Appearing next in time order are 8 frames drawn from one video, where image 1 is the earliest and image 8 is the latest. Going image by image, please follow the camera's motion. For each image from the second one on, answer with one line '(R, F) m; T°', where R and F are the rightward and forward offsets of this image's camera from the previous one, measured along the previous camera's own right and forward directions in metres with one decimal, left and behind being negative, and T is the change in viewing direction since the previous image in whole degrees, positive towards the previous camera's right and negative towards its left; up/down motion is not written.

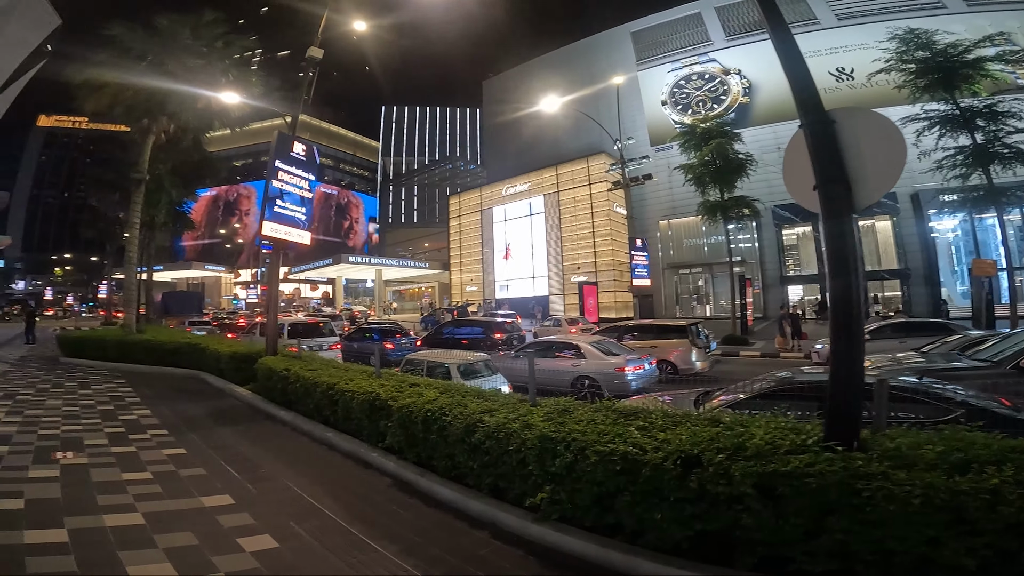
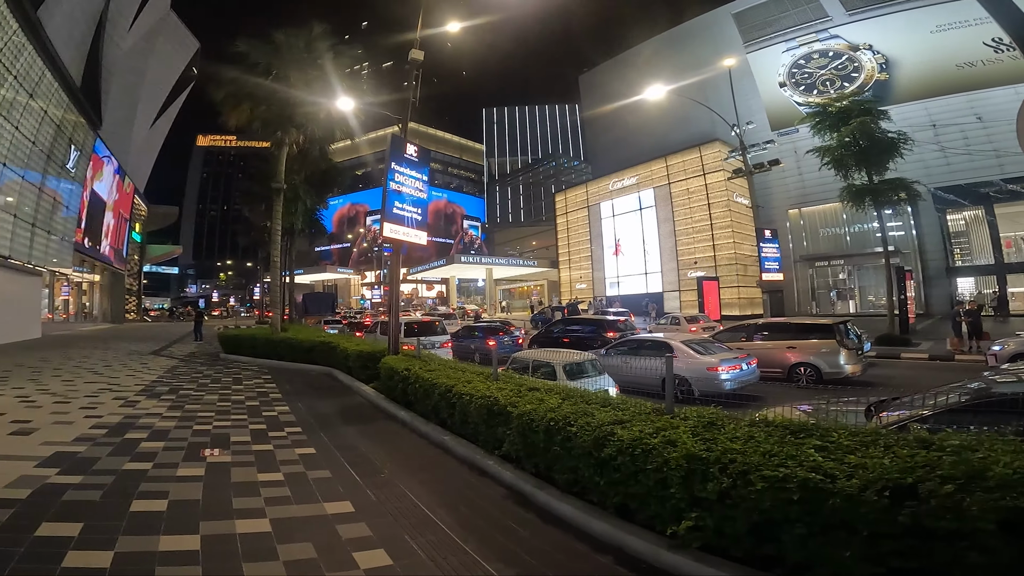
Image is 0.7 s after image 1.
(-0.3, +0.6) m; -12°
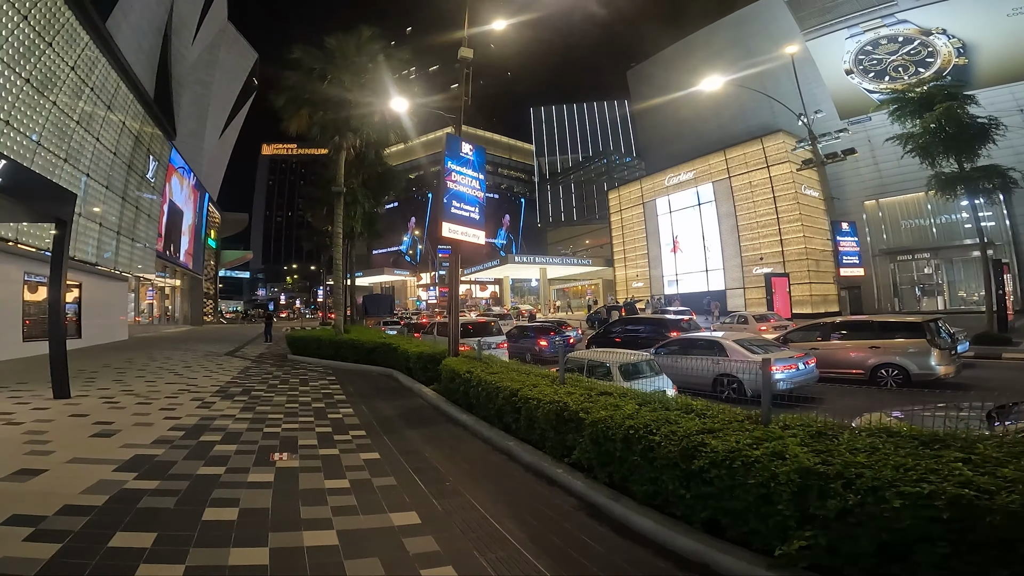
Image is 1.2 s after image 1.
(-0.2, +0.3) m; -6°
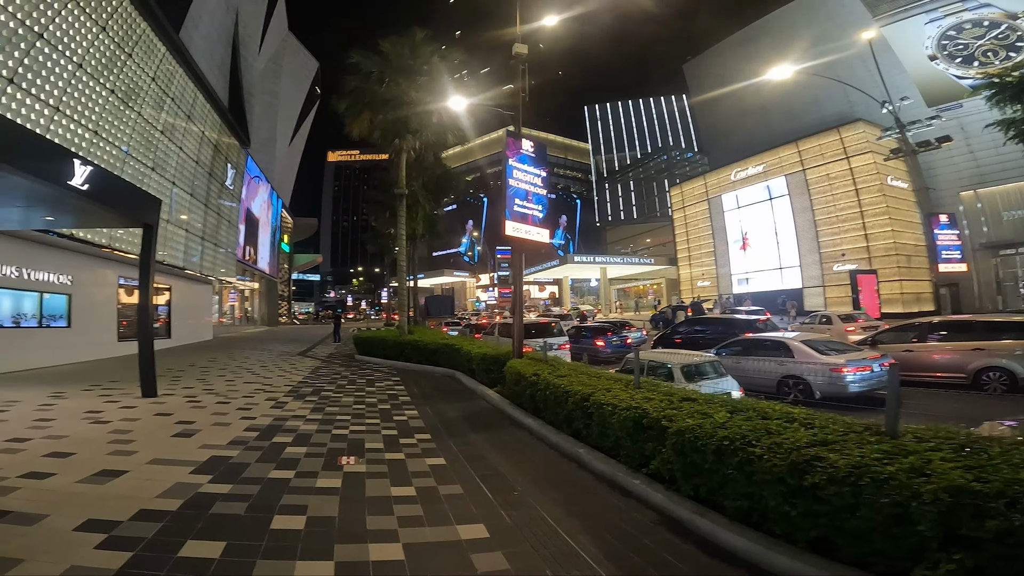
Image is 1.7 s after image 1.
(-0.1, +0.3) m; -7°
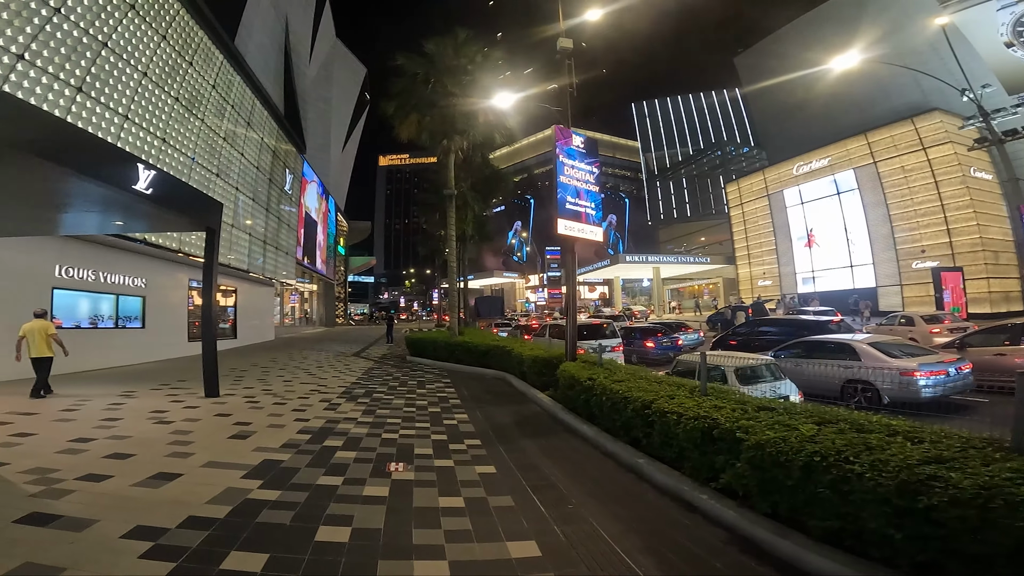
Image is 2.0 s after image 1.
(-0.1, +0.3) m; -6°
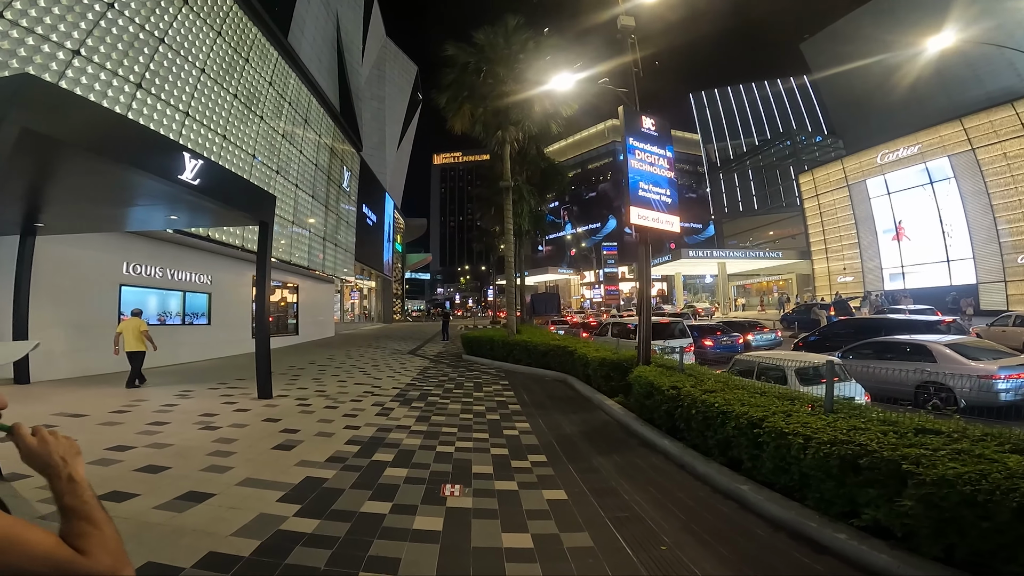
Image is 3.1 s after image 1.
(-0.2, +0.7) m; -6°
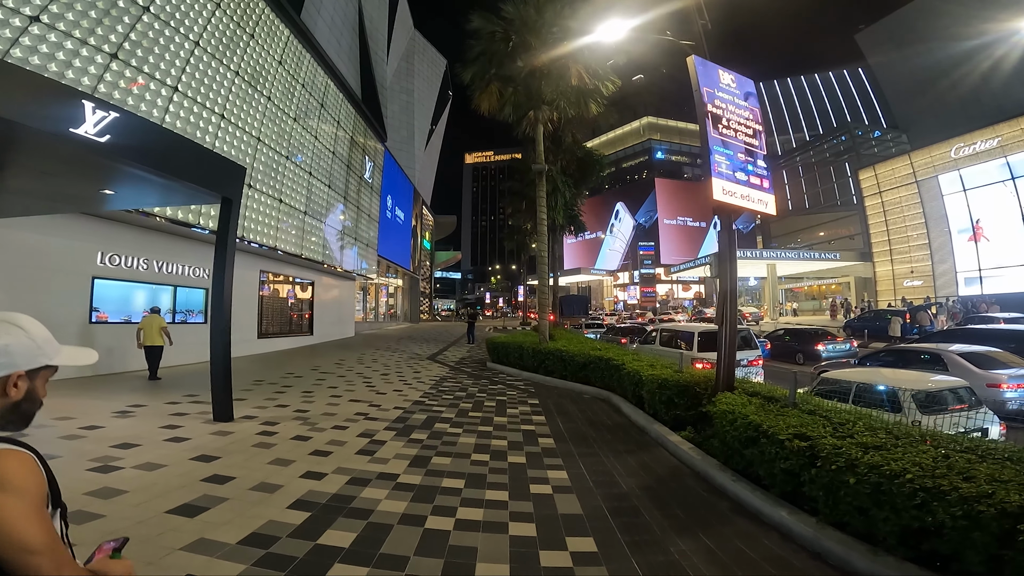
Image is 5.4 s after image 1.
(0.0, +1.9) m; -4°
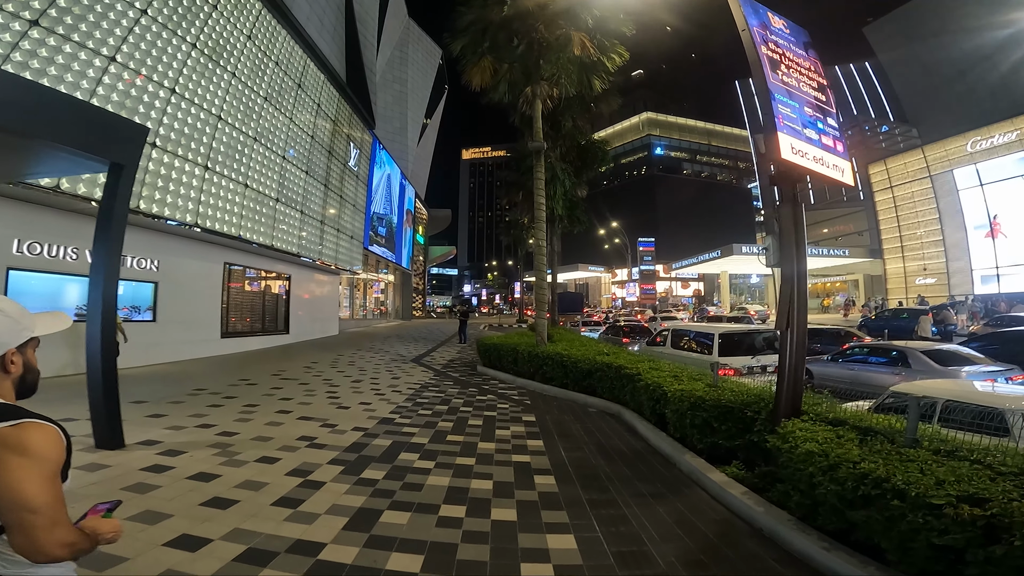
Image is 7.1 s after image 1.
(+0.1, +1.5) m; 0°
